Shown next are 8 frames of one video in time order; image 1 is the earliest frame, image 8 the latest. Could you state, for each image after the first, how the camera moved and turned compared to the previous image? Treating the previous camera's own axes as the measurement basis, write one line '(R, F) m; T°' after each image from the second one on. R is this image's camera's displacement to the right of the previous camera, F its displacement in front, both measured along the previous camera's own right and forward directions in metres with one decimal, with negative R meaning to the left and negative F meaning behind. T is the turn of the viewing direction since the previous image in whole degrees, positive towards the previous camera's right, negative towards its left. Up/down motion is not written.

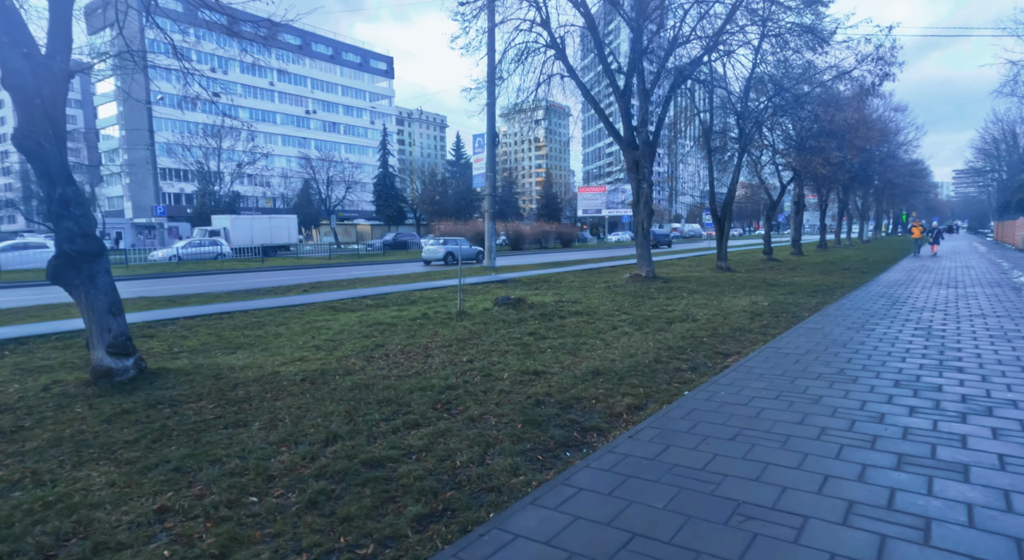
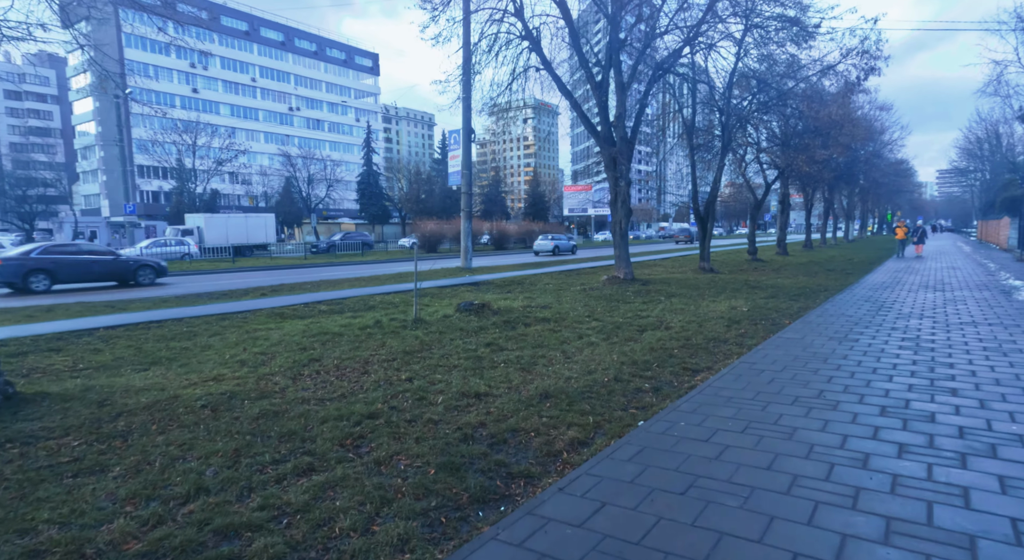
(+0.4, +0.7) m; +1°
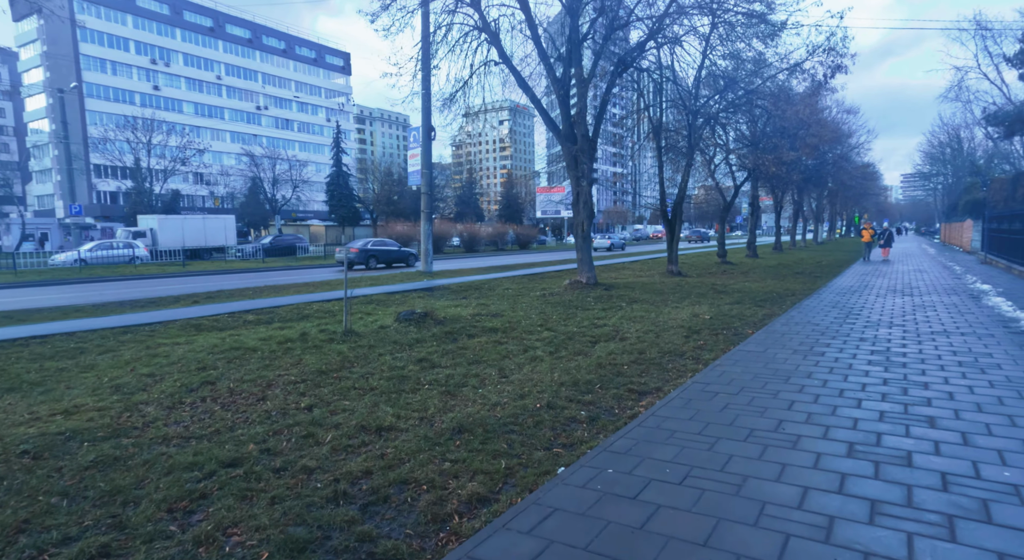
(+0.5, +0.8) m; +2°
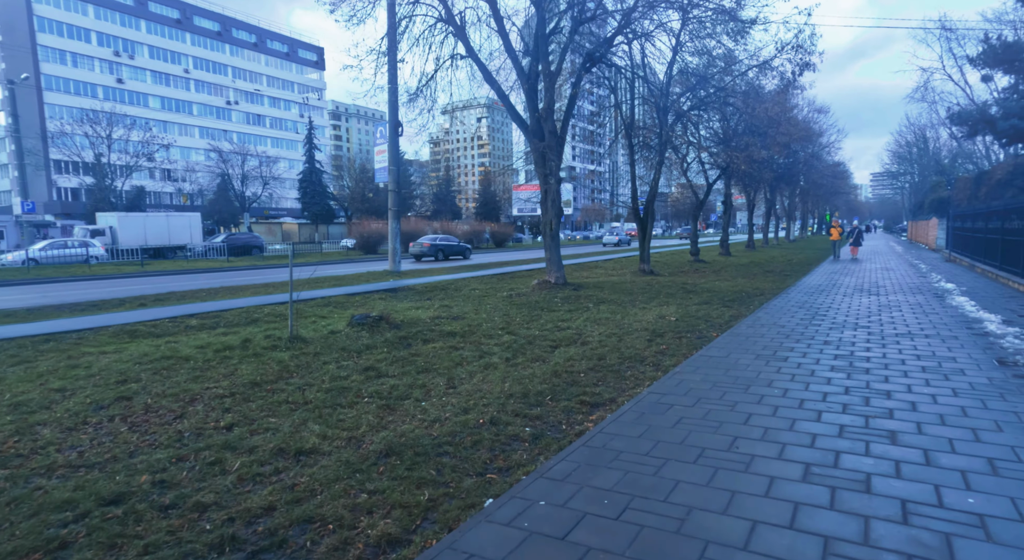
(+0.3, +0.4) m; +2°
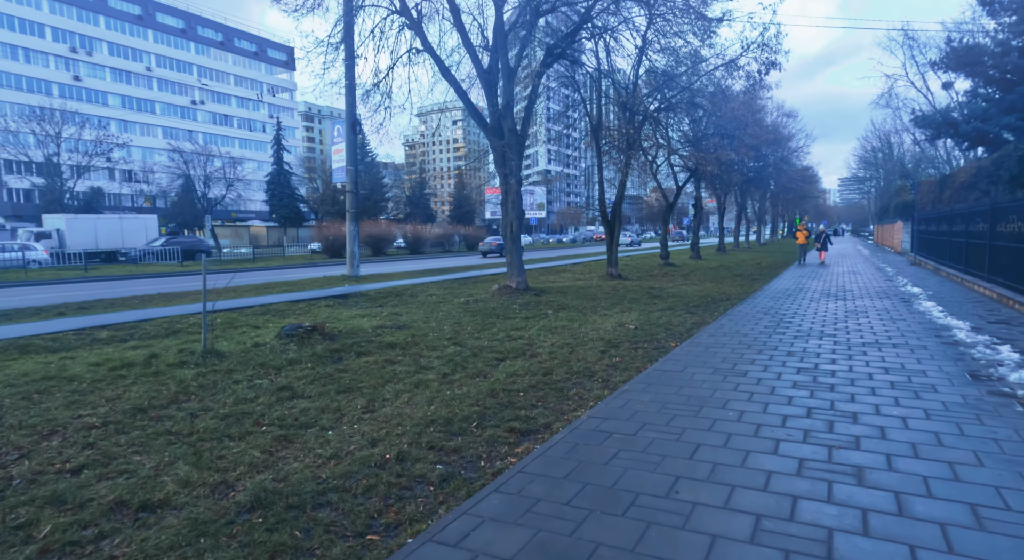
(+0.4, +0.7) m; +2°
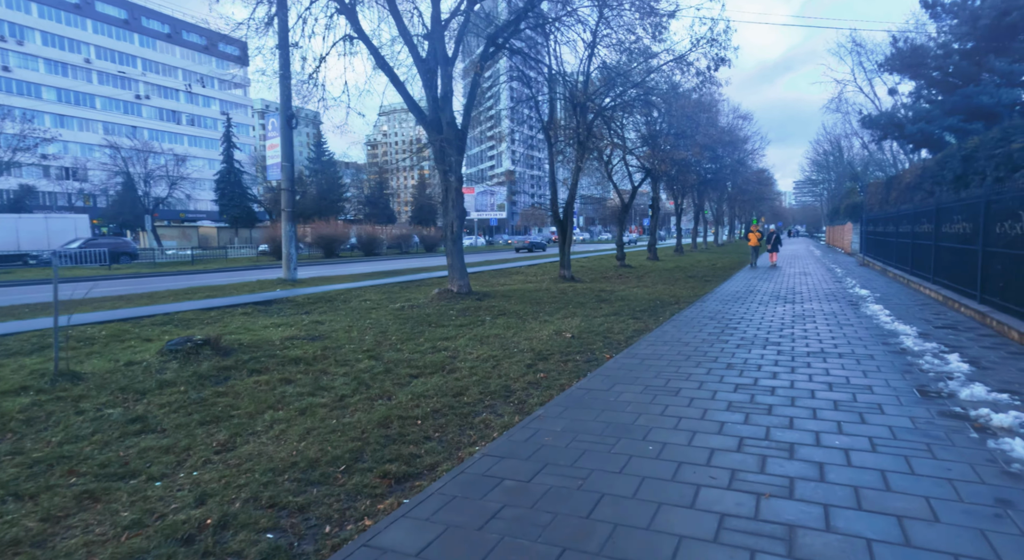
(+0.6, +0.8) m; +4°
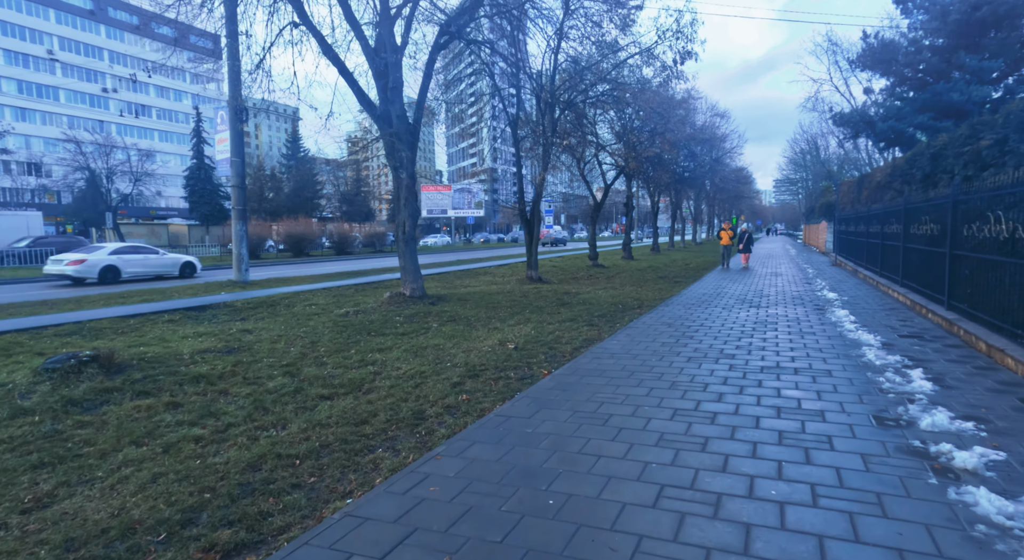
(+0.6, +0.7) m; +2°
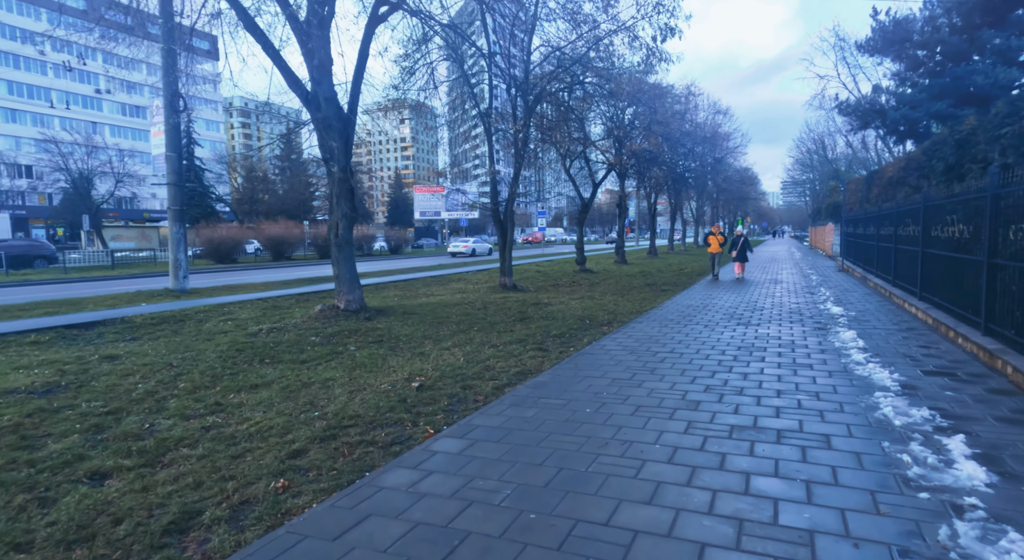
(+1.1, +1.8) m; -1°
